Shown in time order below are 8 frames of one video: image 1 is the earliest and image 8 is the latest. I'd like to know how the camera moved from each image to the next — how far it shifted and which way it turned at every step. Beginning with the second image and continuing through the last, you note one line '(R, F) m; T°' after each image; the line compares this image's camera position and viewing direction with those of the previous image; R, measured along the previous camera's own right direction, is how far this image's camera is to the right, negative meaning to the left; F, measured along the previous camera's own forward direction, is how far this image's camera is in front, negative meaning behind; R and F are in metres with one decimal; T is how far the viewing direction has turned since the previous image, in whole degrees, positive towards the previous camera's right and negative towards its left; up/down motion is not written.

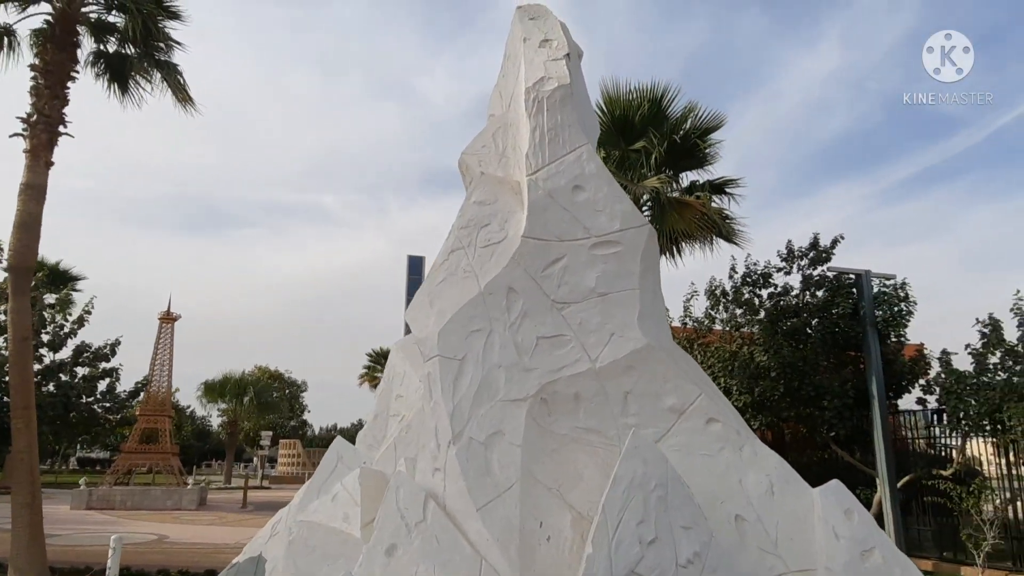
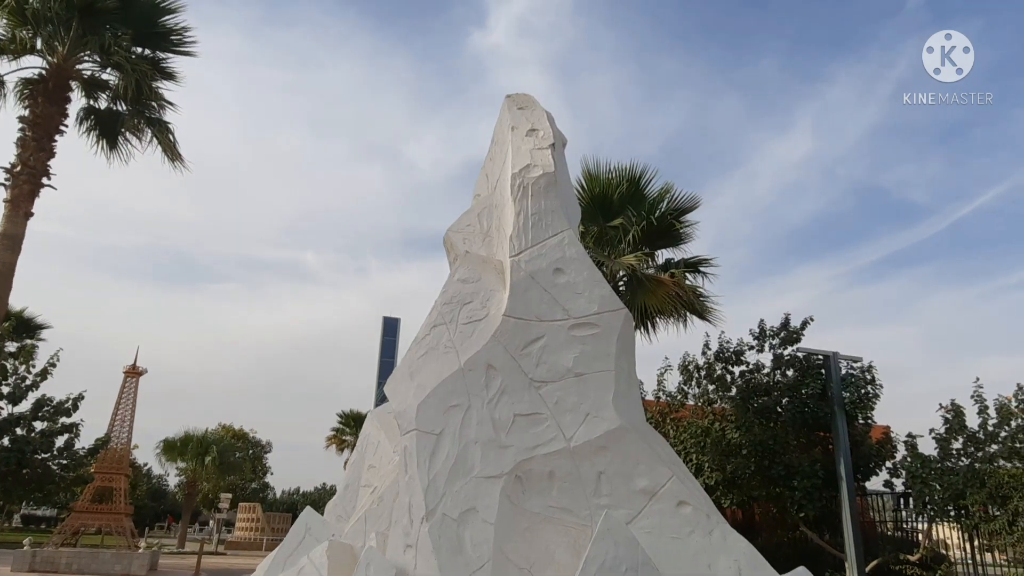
(-0.1, -0.2) m; +2°
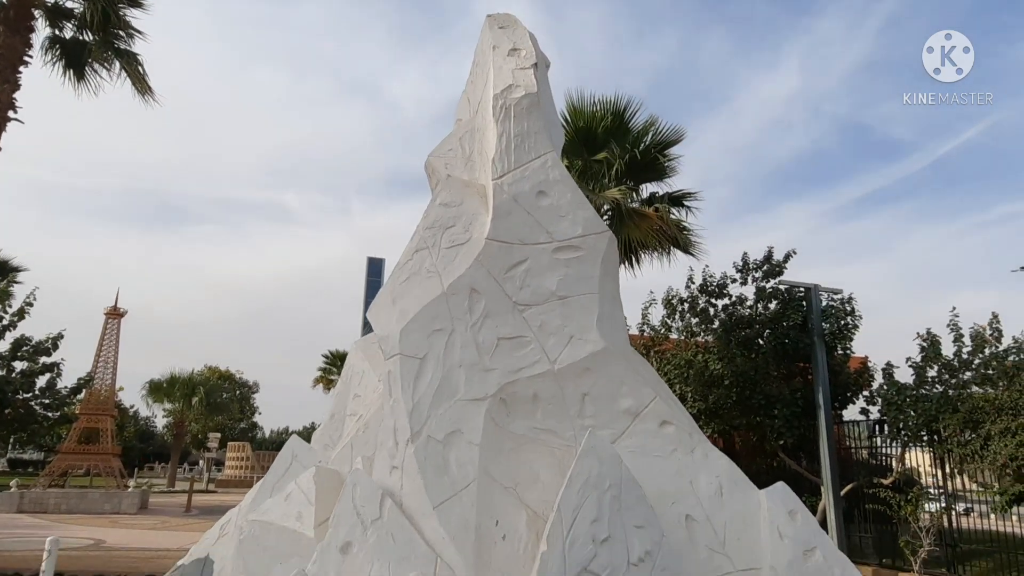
(0.0, +0.1) m; +1°
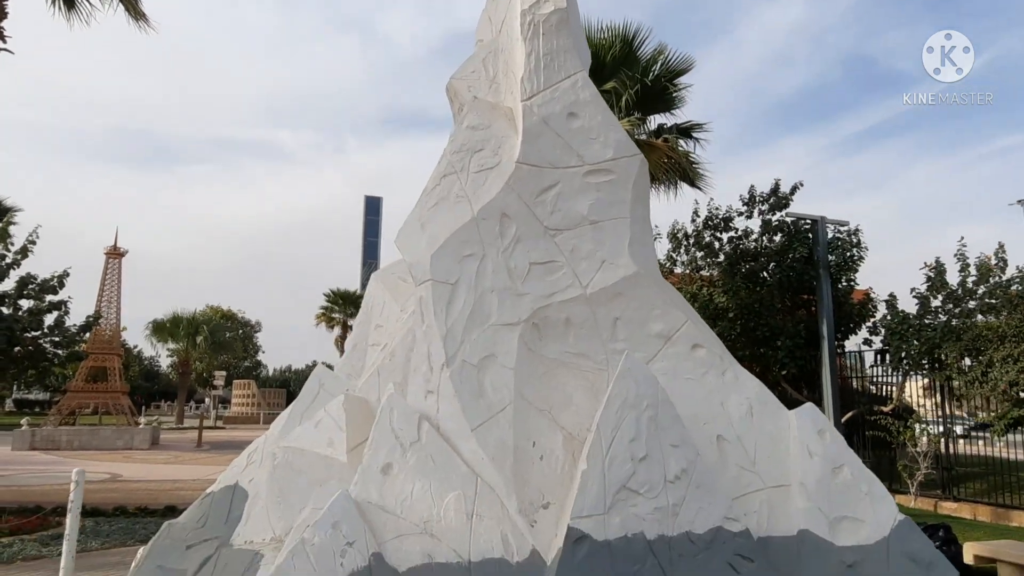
(-0.3, +0.1) m; 0°
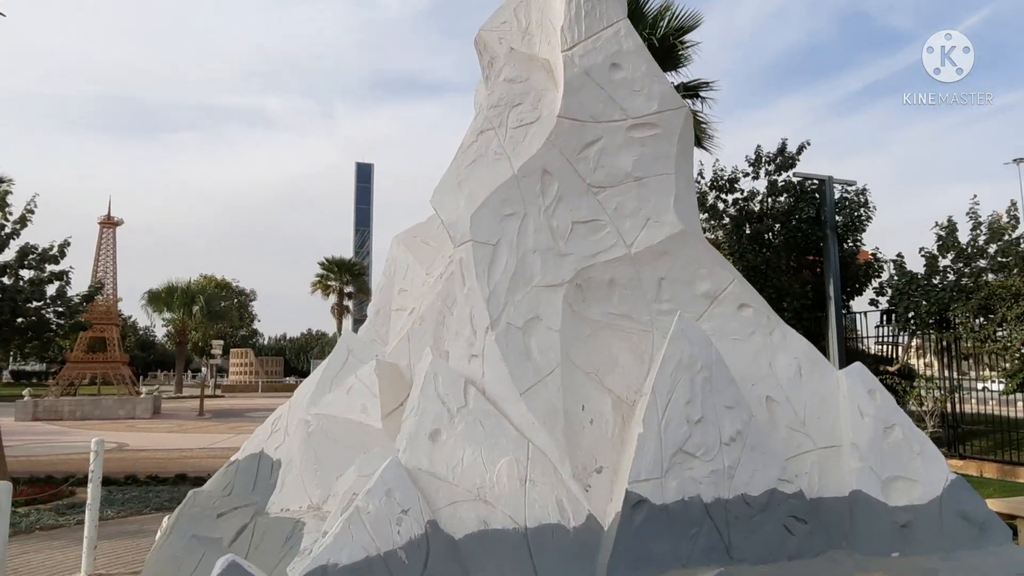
(-0.4, +0.2) m; +1°
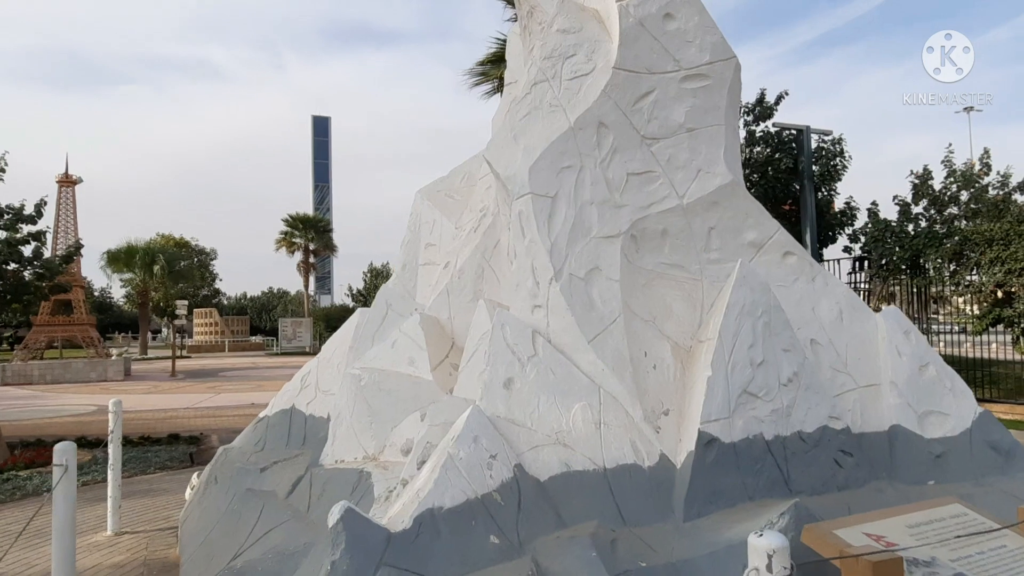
(-0.8, -0.1) m; +3°
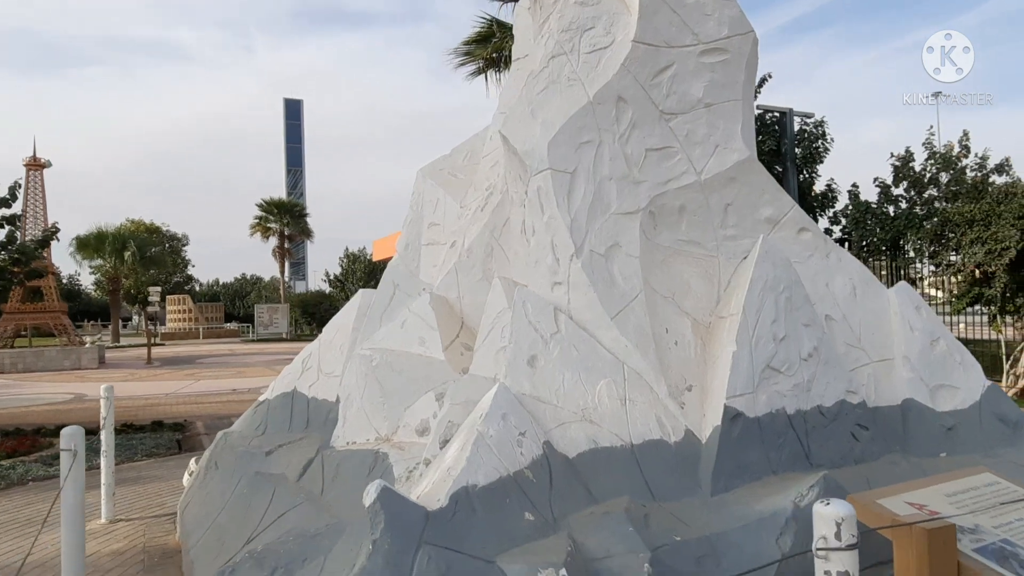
(-0.4, +0.1) m; +2°
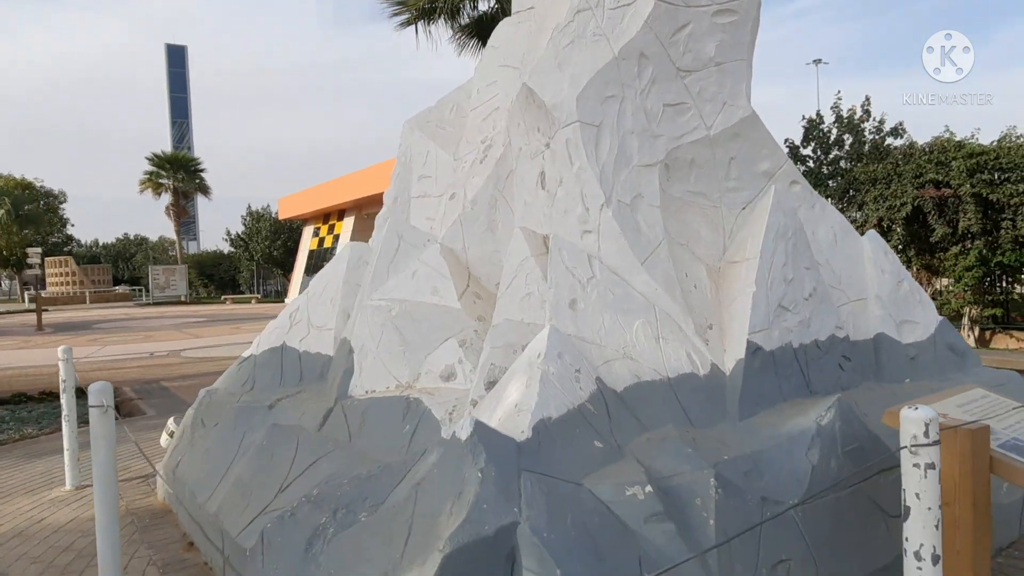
(-1.1, -0.2) m; +8°
